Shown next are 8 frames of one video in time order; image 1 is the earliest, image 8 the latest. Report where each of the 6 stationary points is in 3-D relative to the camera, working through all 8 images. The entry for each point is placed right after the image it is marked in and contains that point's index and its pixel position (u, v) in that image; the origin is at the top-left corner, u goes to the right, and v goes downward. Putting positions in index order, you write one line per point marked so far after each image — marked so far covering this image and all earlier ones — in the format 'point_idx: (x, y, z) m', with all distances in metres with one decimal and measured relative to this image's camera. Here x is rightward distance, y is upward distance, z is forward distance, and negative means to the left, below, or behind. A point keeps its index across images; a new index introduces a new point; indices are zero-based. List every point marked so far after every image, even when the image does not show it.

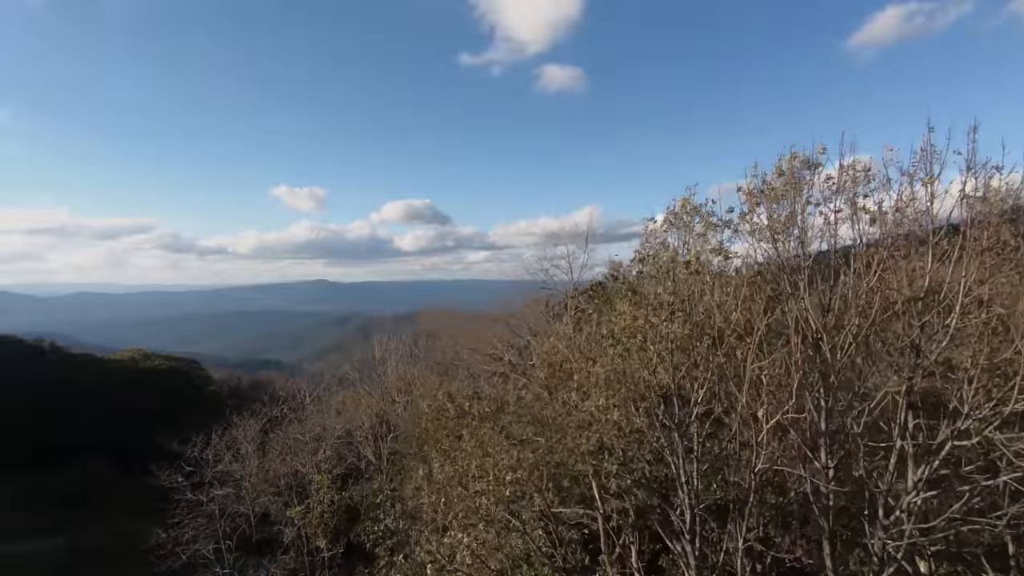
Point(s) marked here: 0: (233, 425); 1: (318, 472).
0: (-8.1, -4.2, +15.6) m
1: (-4.6, -4.5, +13.1) m
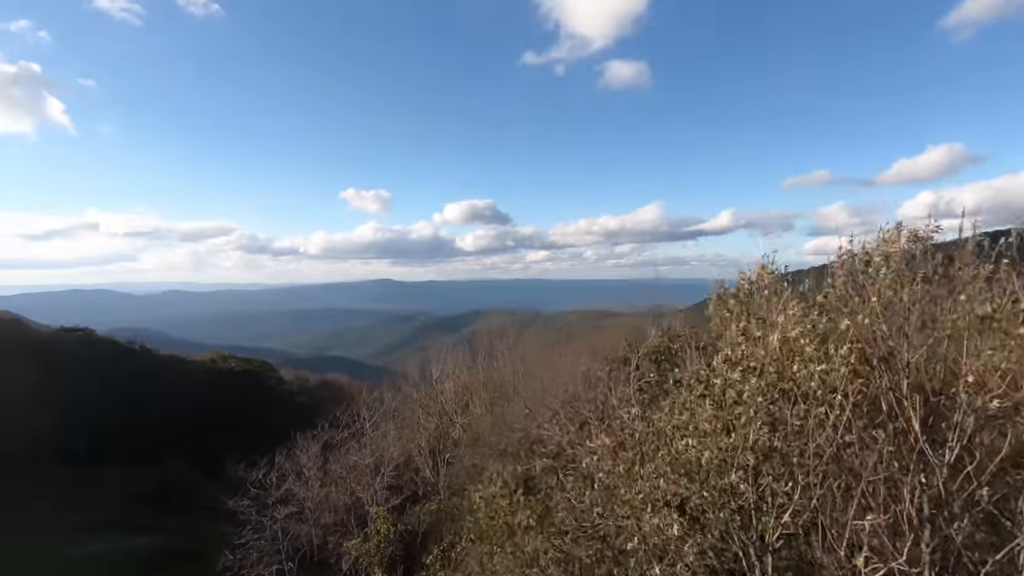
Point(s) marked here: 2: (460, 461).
0: (-6.4, -4.9, +16.1) m
1: (-3.3, -5.2, +13.2) m
2: (-1.5, -5.0, +16.5) m
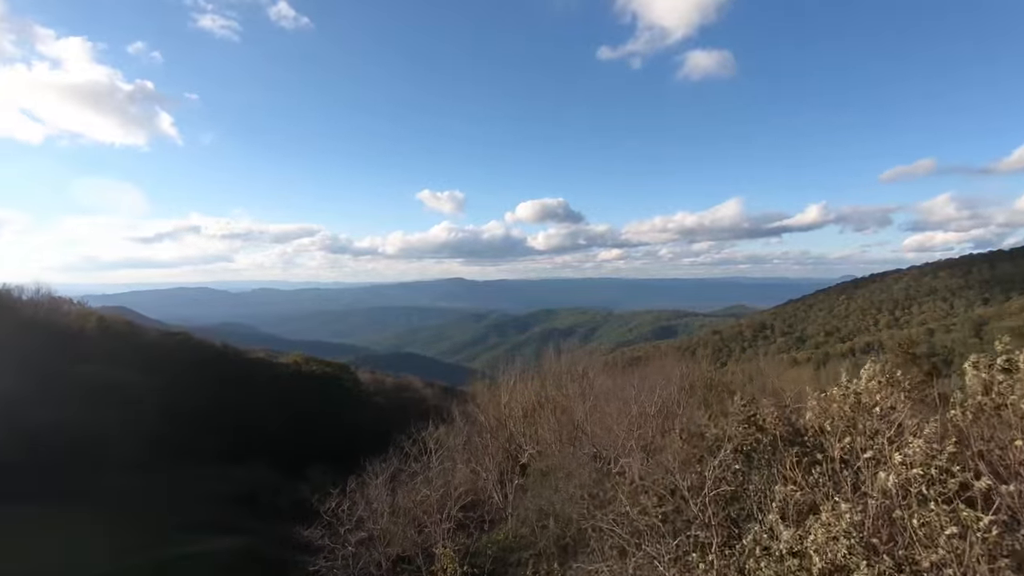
0: (-4.4, -5.7, +16.5) m
1: (-1.6, -6.0, +13.1) m
2: (+0.6, -5.9, +16.2) m
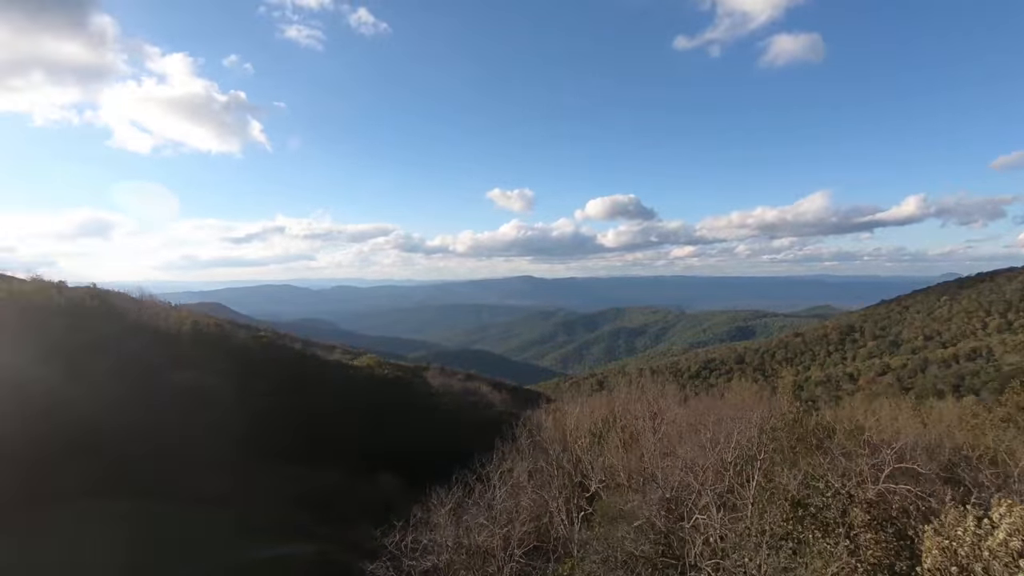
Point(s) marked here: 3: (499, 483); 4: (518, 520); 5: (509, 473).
0: (-2.4, -6.5, +16.5) m
1: (-0.1, -6.9, +12.8) m
2: (+2.4, -6.7, +15.6) m
3: (-0.4, -6.1, +16.9) m
4: (+0.2, -6.4, +14.8) m
5: (0.0, -6.3, +18.3) m
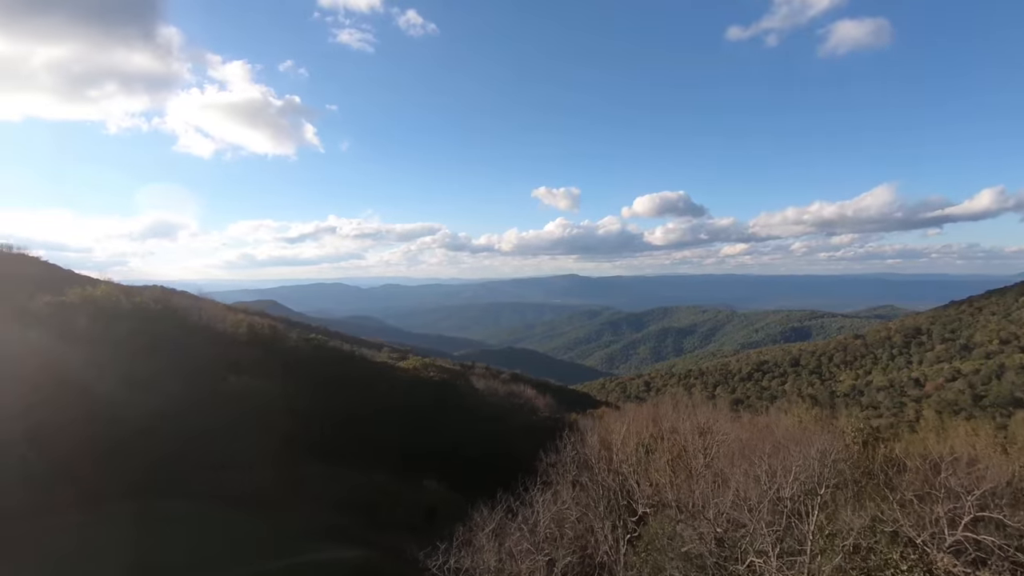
0: (-1.1, -7.0, +16.3) m
1: (+0.8, -7.4, +12.5) m
2: (+3.6, -7.2, +15.0) m
3: (+0.9, -6.6, +16.6) m
4: (+1.3, -6.9, +14.4) m
5: (+1.4, -6.8, +17.9) m
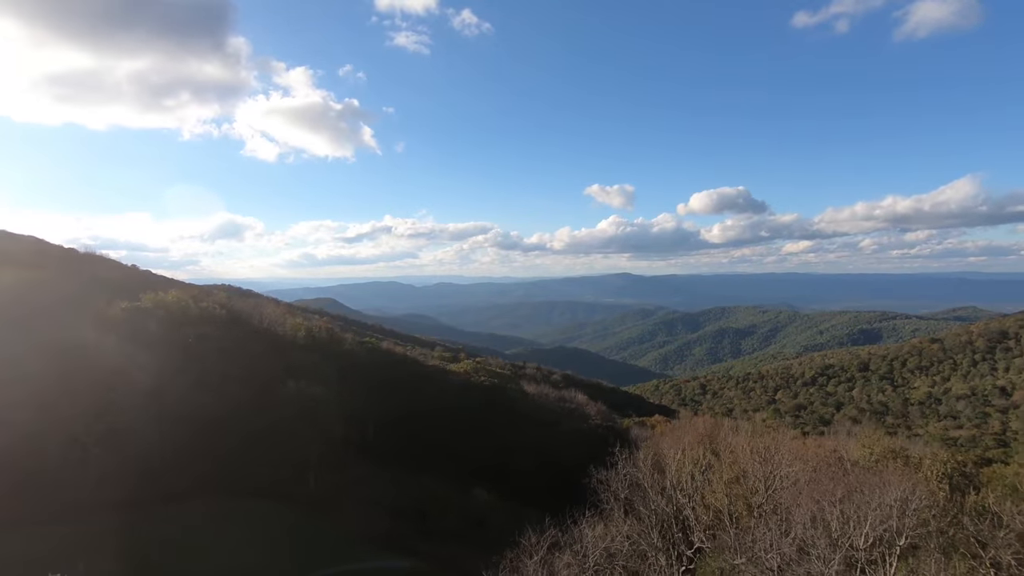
0: (+0.3, -7.6, +16.0) m
1: (+1.9, -8.0, +12.0) m
2: (+4.9, -7.9, +14.2) m
3: (+2.4, -7.2, +16.1) m
4: (+2.5, -7.5, +13.9) m
5: (+3.0, -7.4, +17.3) m
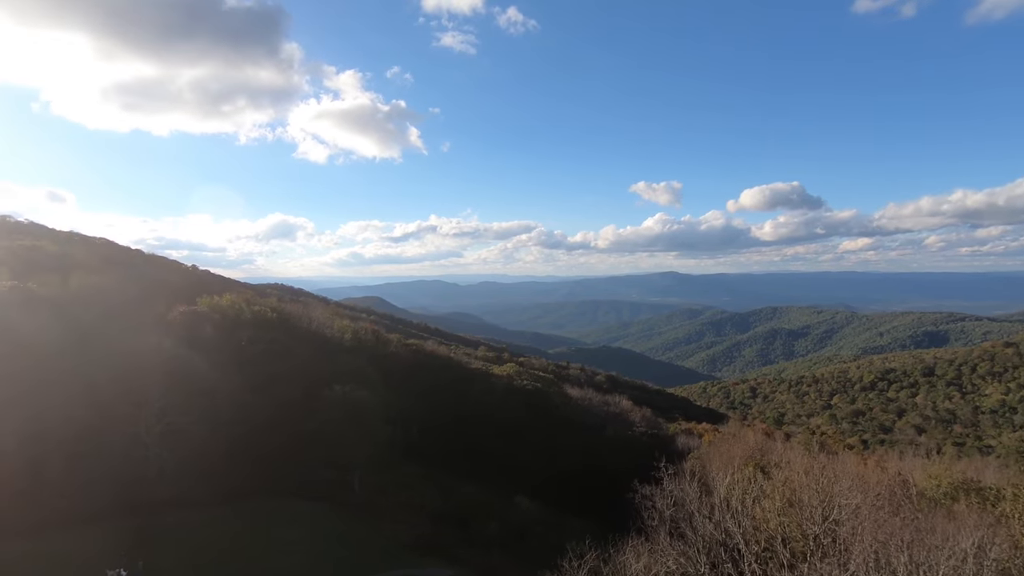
0: (+1.5, -8.0, +15.6) m
1: (+2.7, -8.5, +11.5) m
2: (+5.9, -8.4, +13.5) m
3: (+3.5, -7.7, +15.6) m
4: (+3.5, -8.0, +13.3) m
5: (+4.3, -7.9, +16.8) m
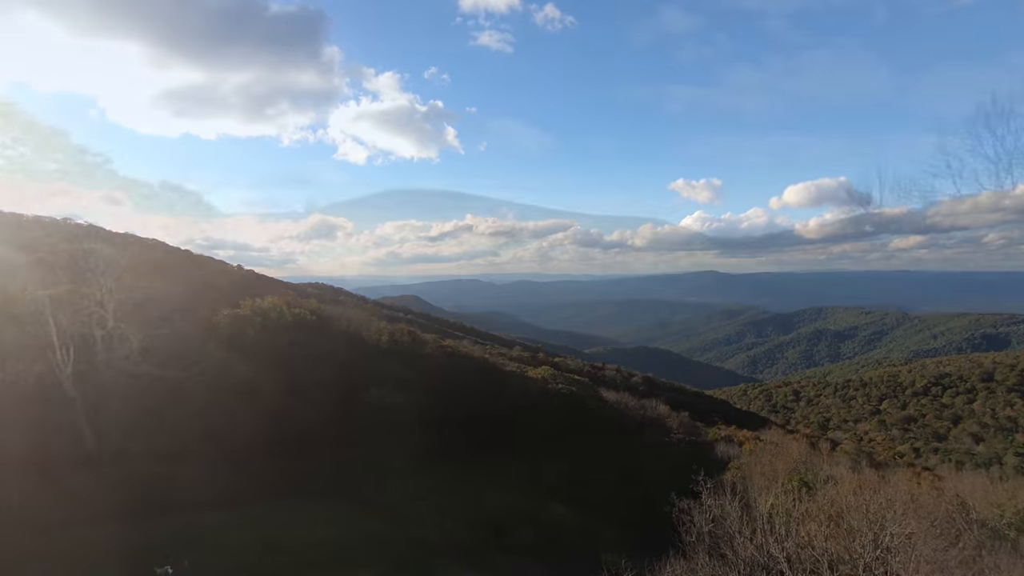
0: (+2.4, -8.4, +15.3) m
1: (+3.4, -8.9, +11.2) m
2: (+6.7, -8.8, +12.9) m
3: (+4.5, -8.1, +15.1) m
4: (+4.3, -8.4, +12.9) m
5: (+5.3, -8.3, +16.3) m
